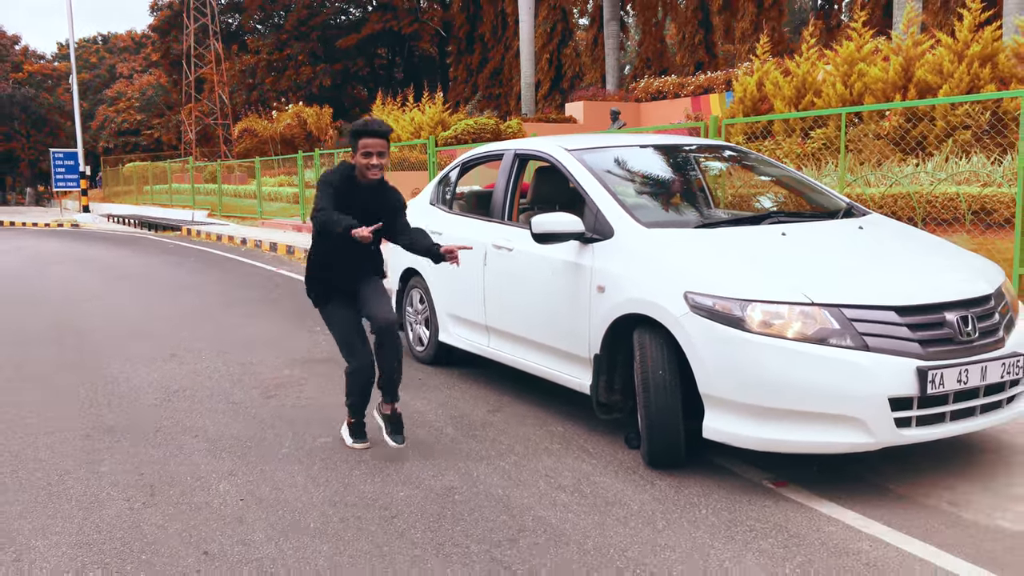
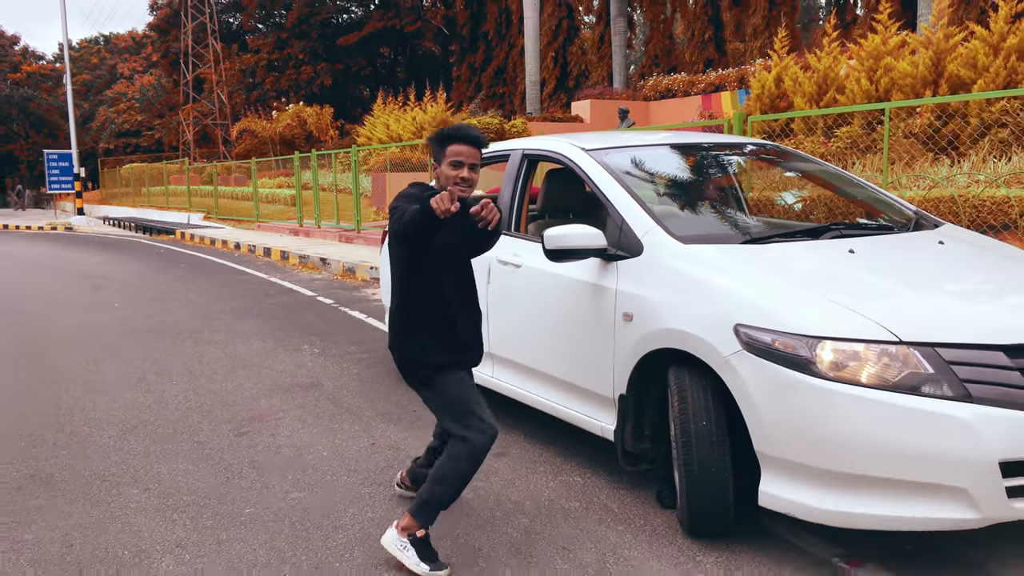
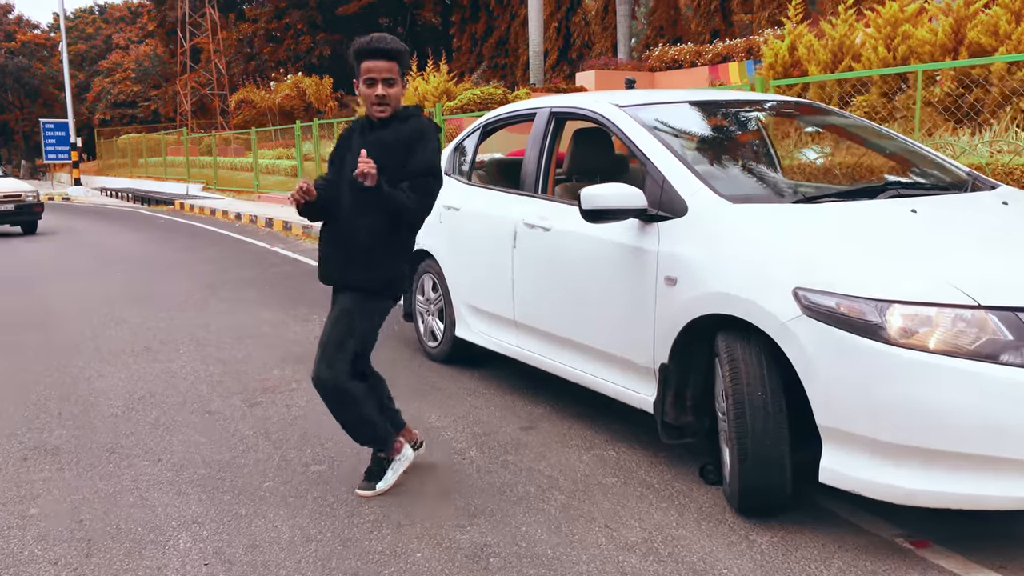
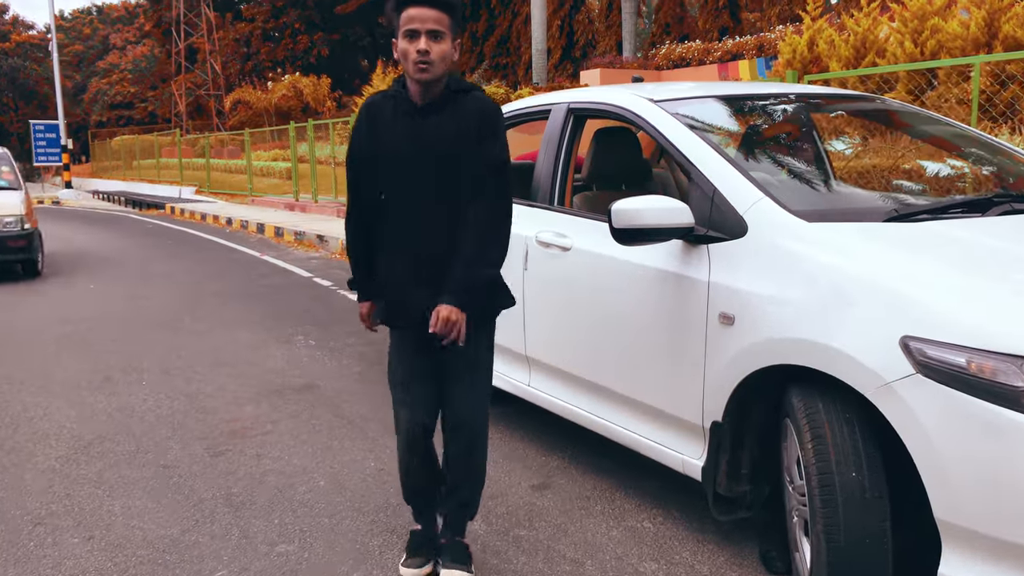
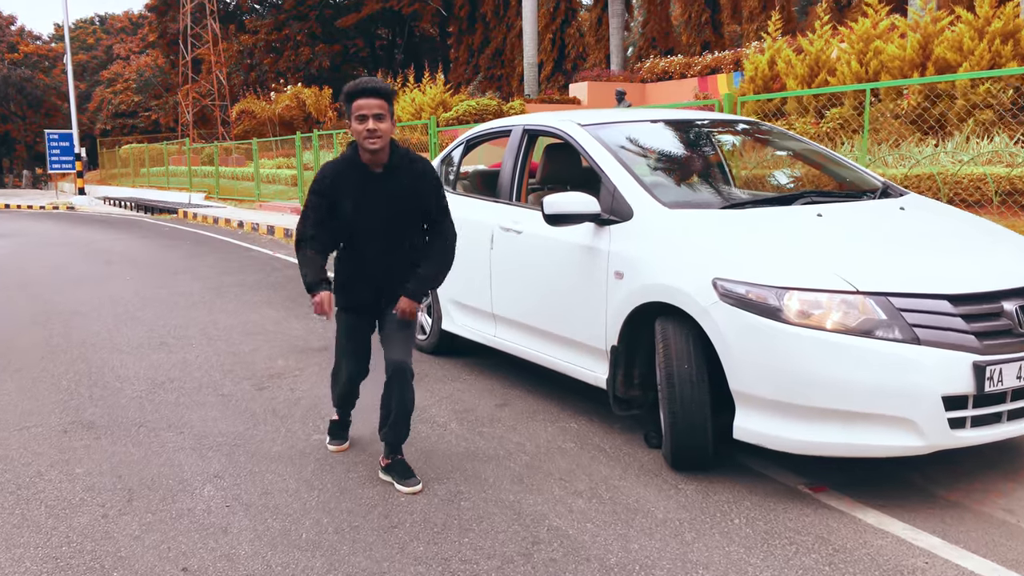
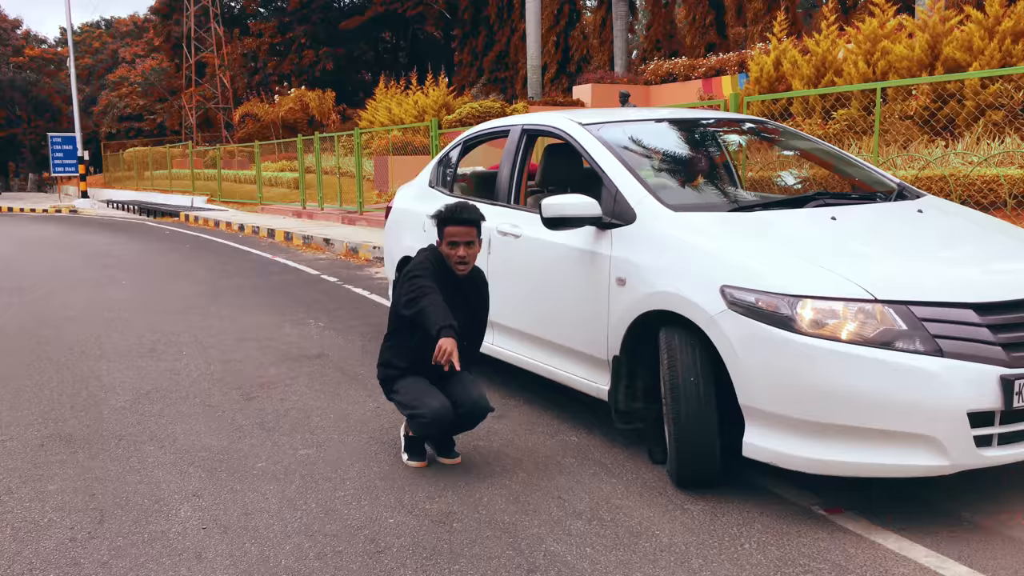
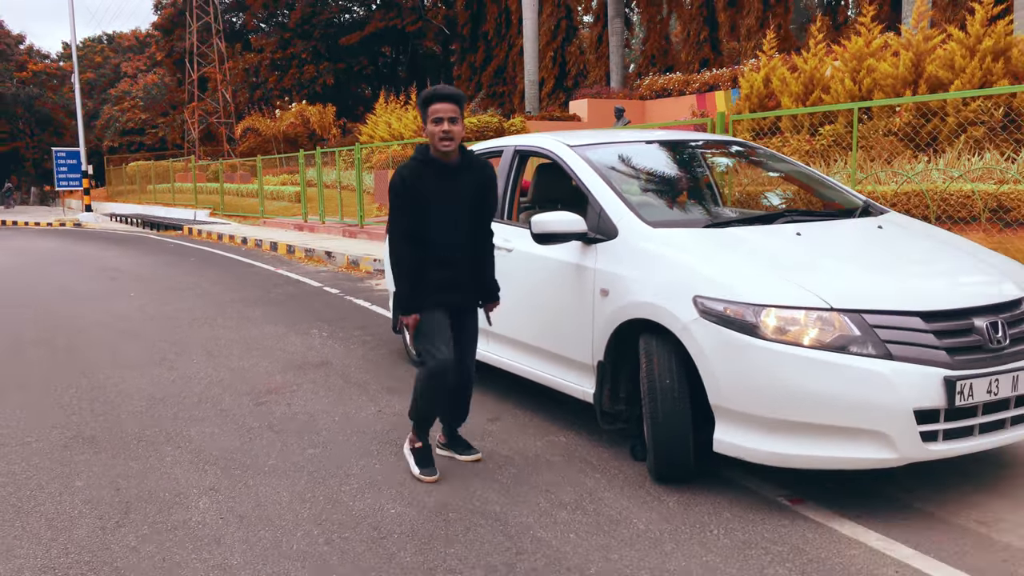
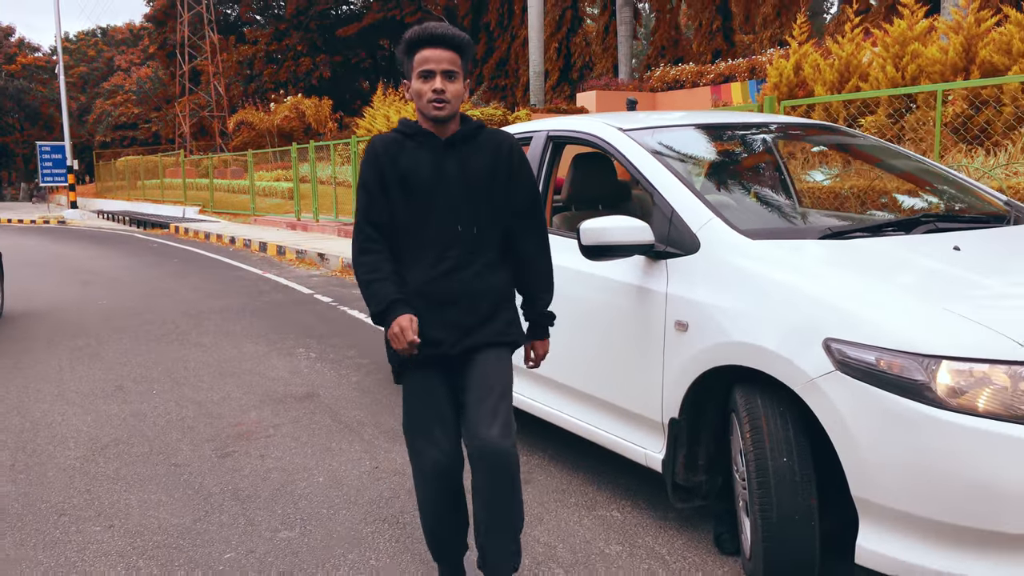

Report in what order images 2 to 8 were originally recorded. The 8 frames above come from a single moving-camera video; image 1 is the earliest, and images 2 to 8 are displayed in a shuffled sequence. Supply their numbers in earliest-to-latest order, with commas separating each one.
5, 3, 4, 8, 2, 7, 6
